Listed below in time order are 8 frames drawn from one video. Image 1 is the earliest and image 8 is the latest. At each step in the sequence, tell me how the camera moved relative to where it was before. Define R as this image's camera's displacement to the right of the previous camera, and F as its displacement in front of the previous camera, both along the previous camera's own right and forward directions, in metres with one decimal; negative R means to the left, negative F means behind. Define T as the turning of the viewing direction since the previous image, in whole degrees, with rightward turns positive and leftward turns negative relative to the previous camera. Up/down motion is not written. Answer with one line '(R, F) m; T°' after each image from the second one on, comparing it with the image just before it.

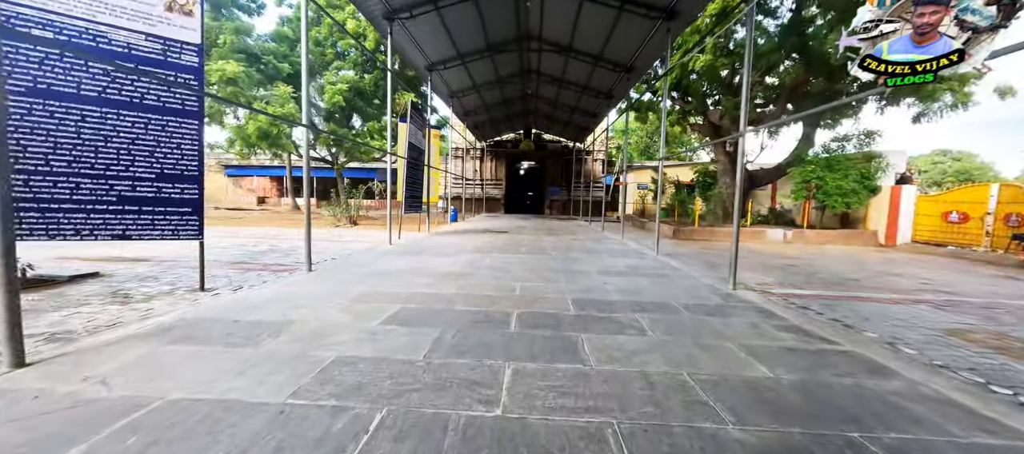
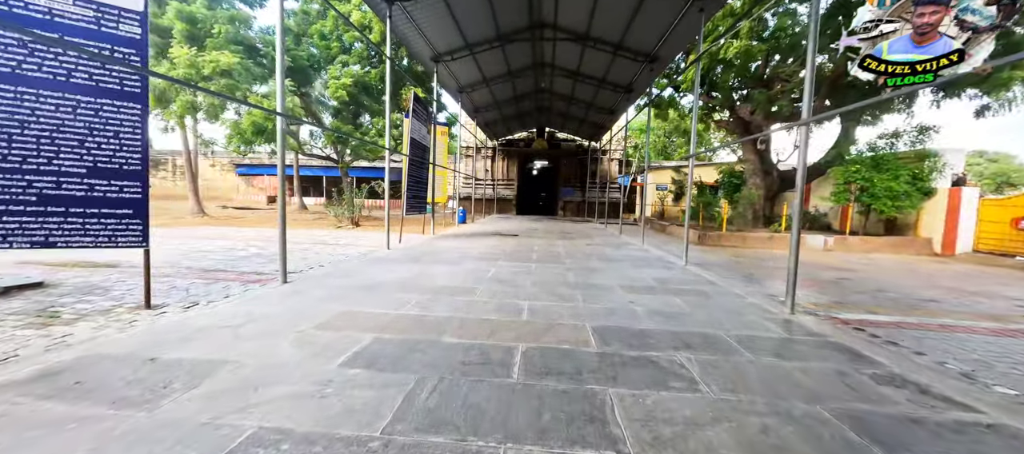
(0.0, +0.6) m; -2°
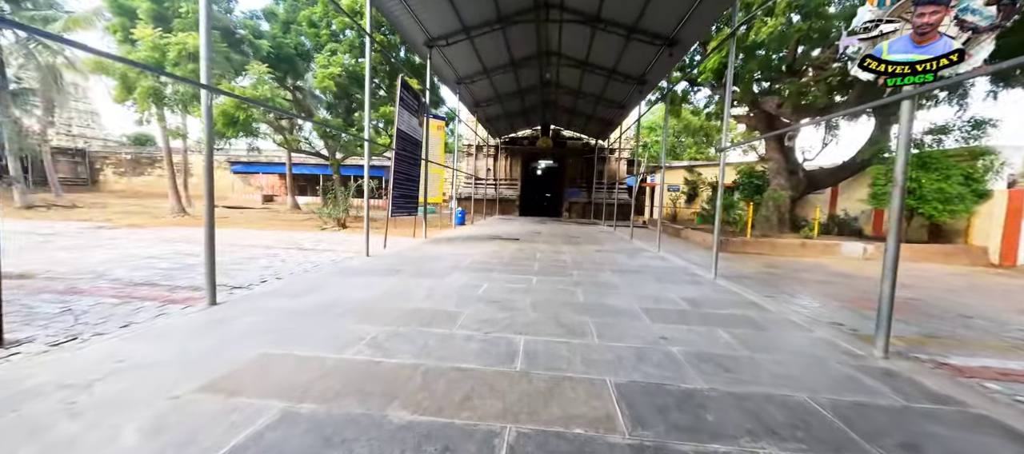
(+0.1, +0.7) m; -1°
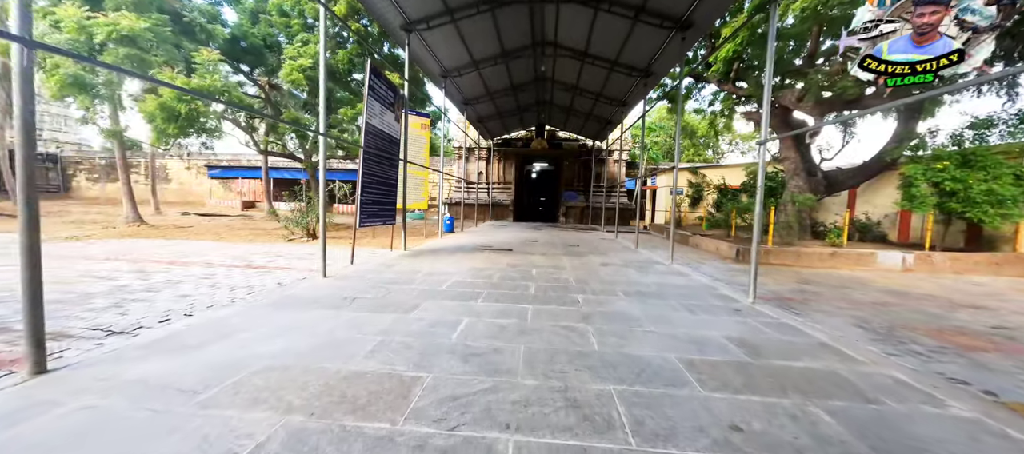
(+0.1, +0.8) m; +1°
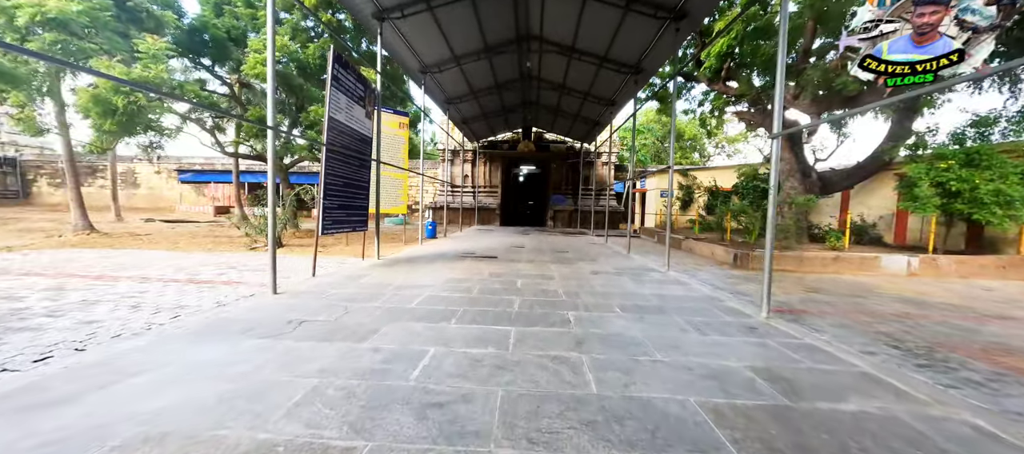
(+0.1, +0.4) m; +2°
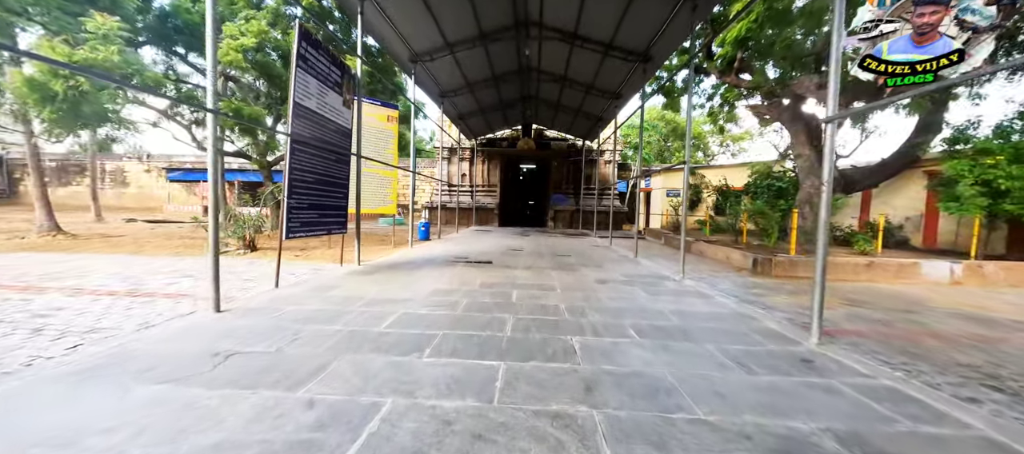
(+0.1, +0.5) m; 0°
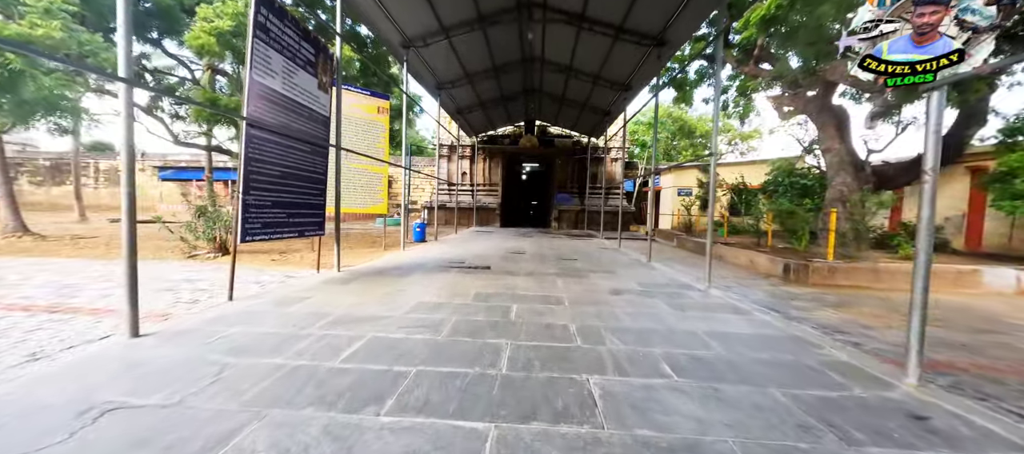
(0.0, +0.6) m; 0°
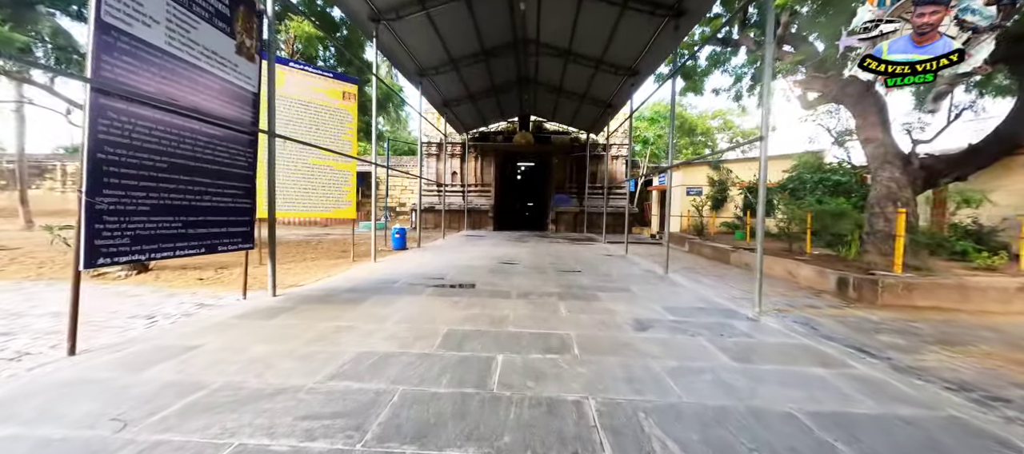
(+0.1, +0.9) m; +1°
